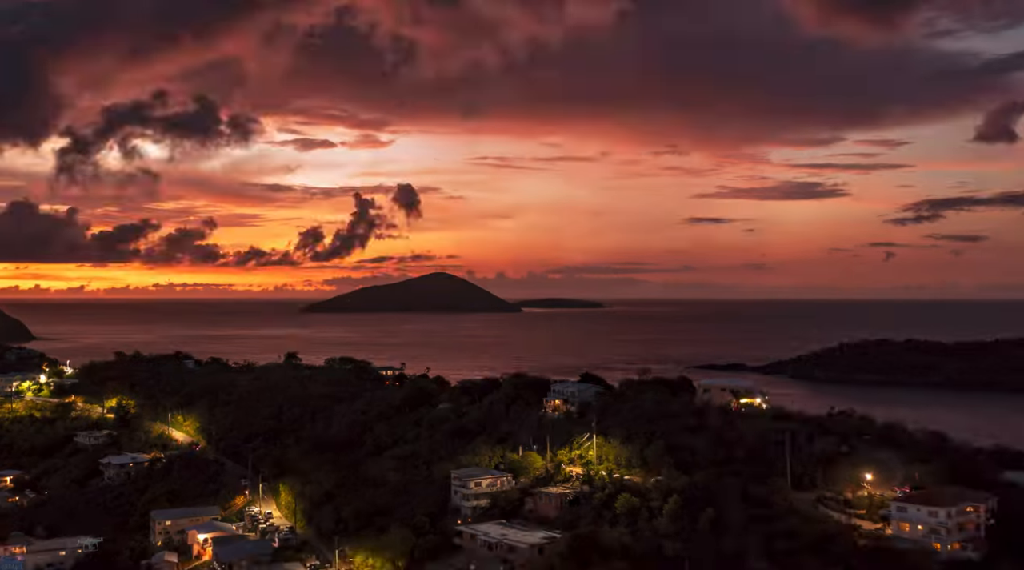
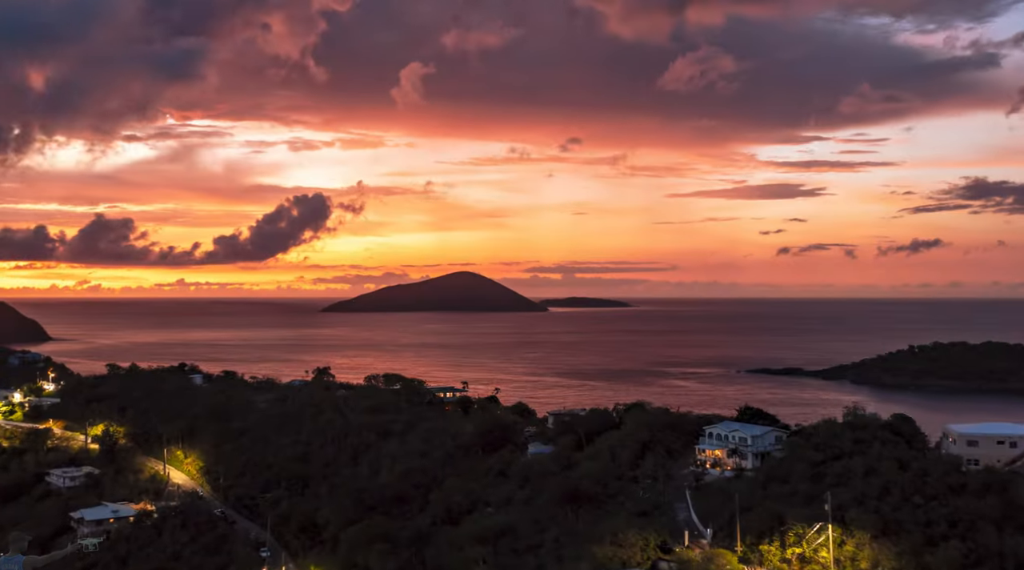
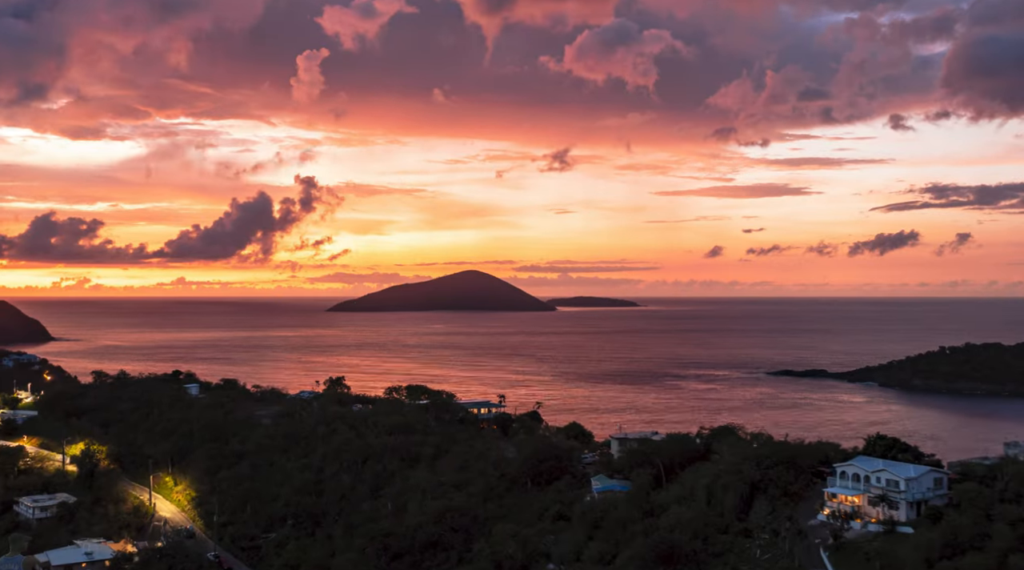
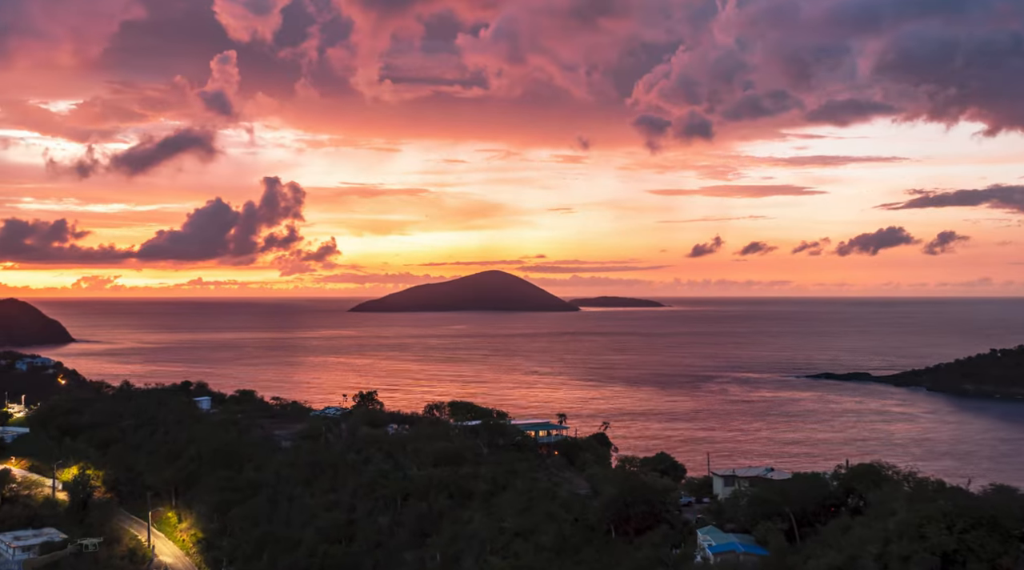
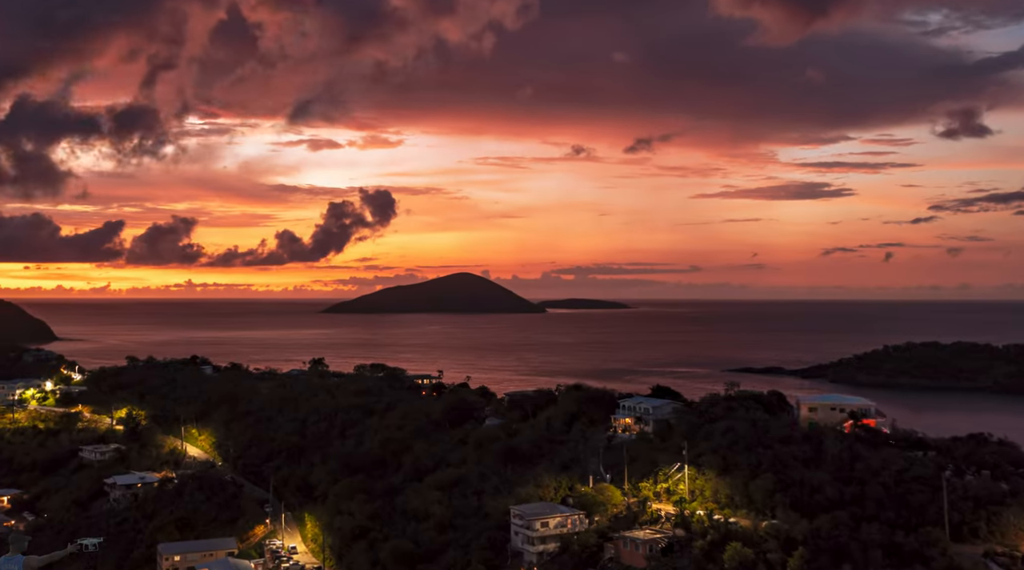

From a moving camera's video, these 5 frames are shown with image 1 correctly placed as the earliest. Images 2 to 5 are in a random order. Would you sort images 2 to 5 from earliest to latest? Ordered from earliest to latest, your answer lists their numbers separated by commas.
5, 2, 3, 4
